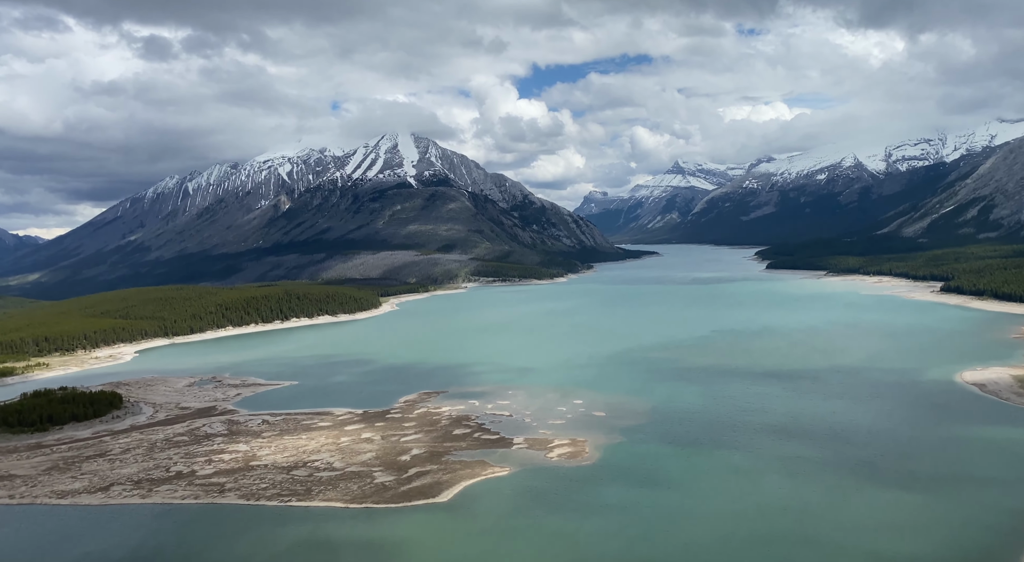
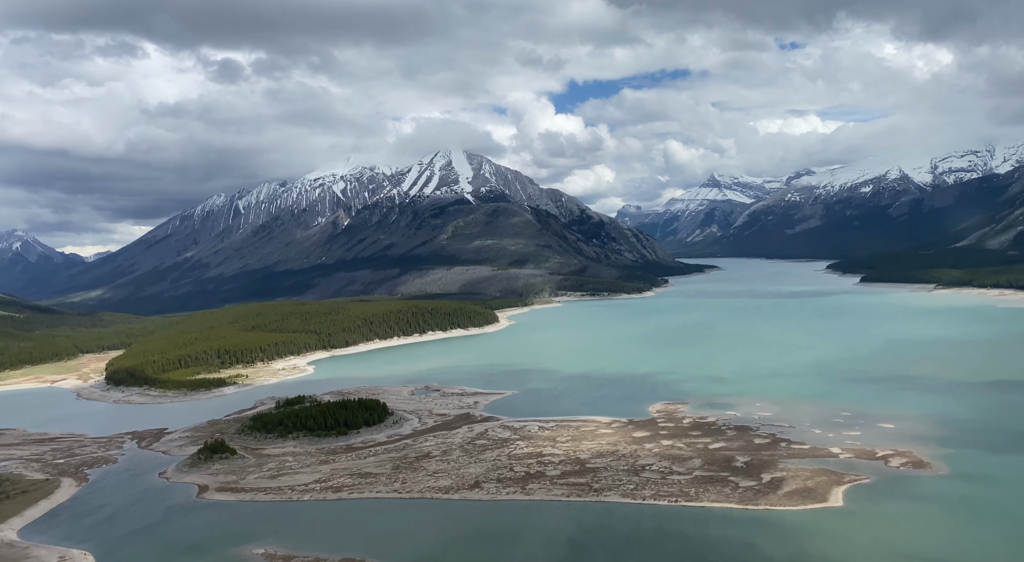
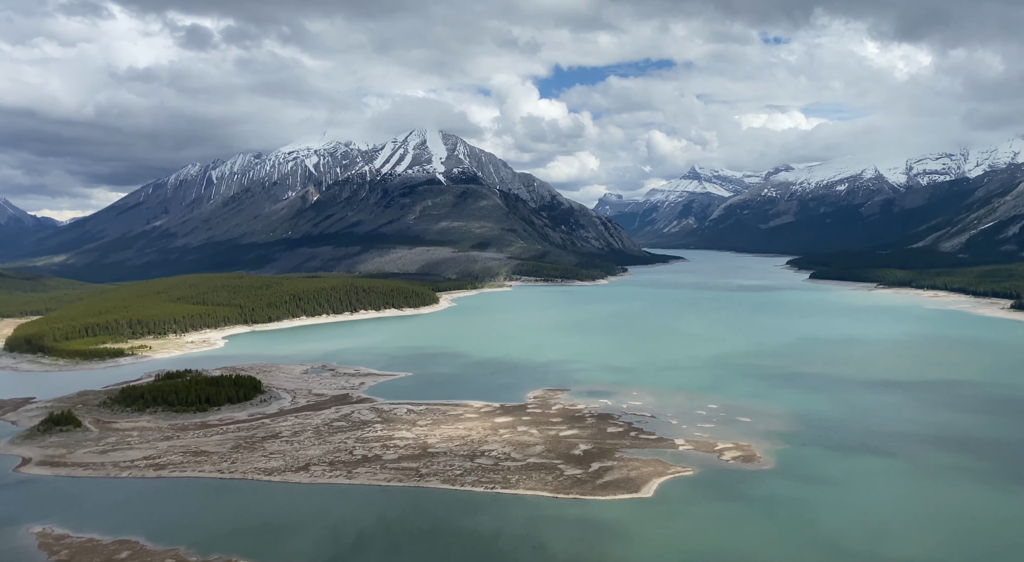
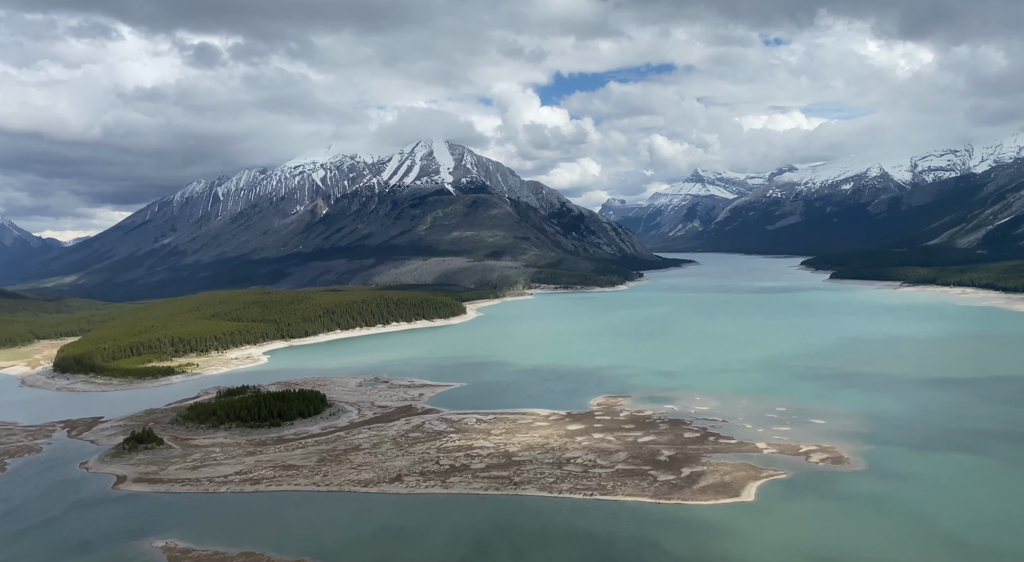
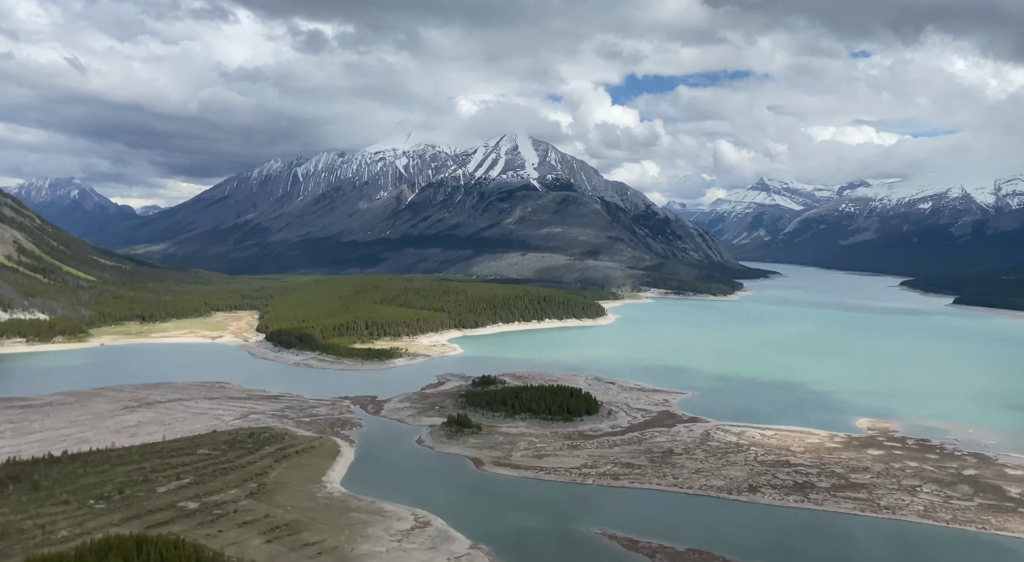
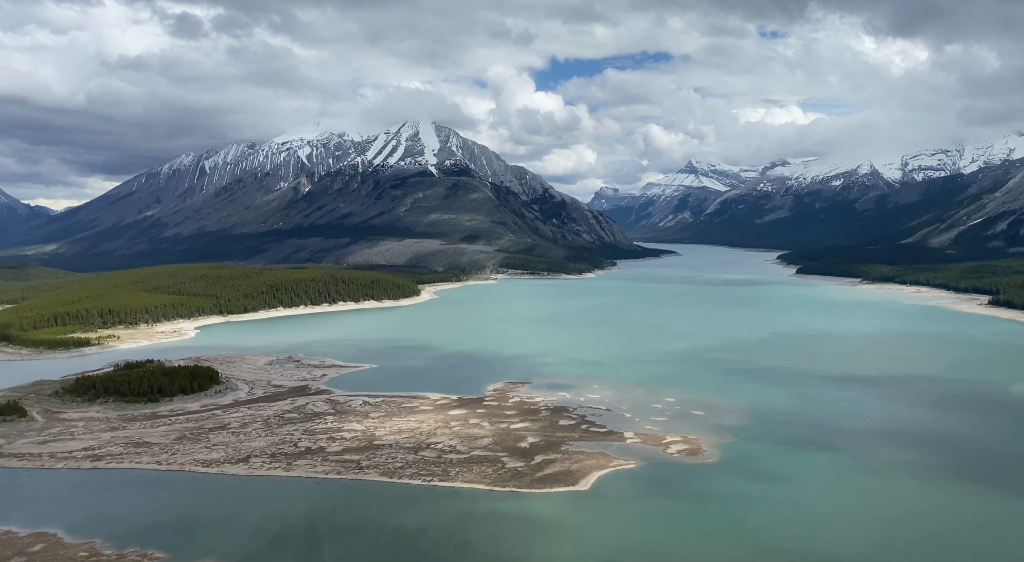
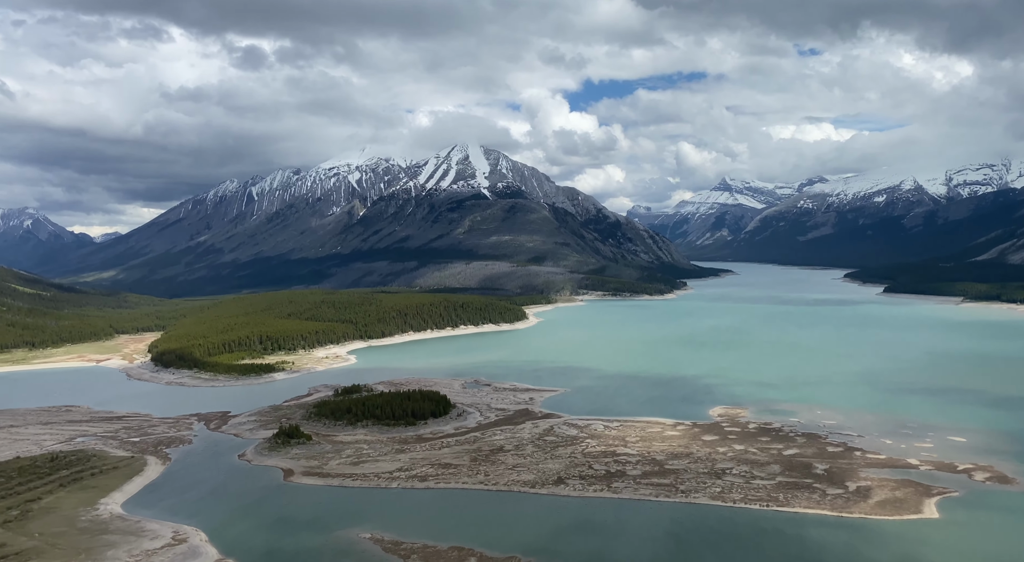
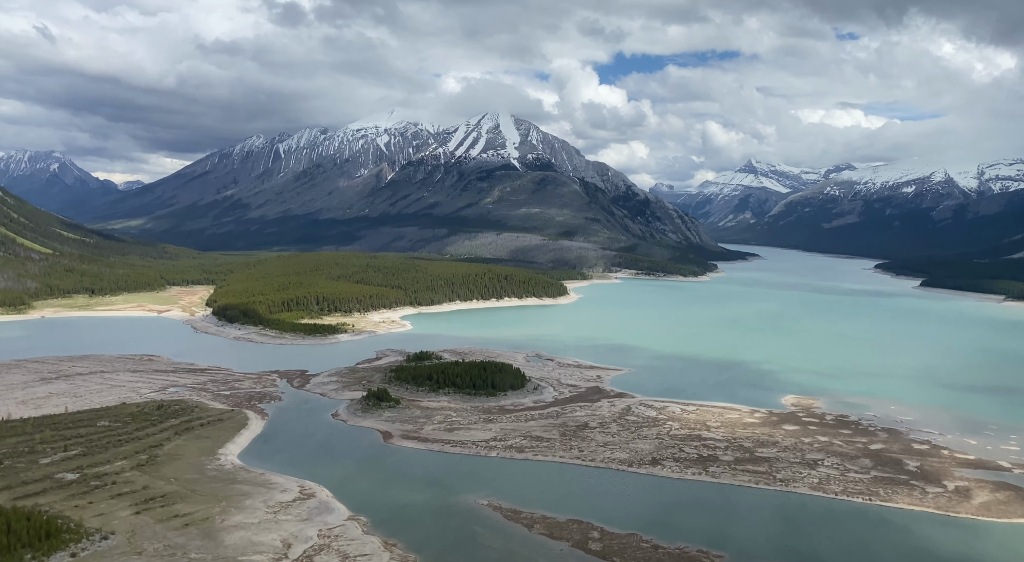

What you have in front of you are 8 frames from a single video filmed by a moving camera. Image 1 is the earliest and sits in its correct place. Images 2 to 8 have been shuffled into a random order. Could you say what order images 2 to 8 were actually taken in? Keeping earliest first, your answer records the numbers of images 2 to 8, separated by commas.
6, 3, 4, 2, 7, 8, 5
